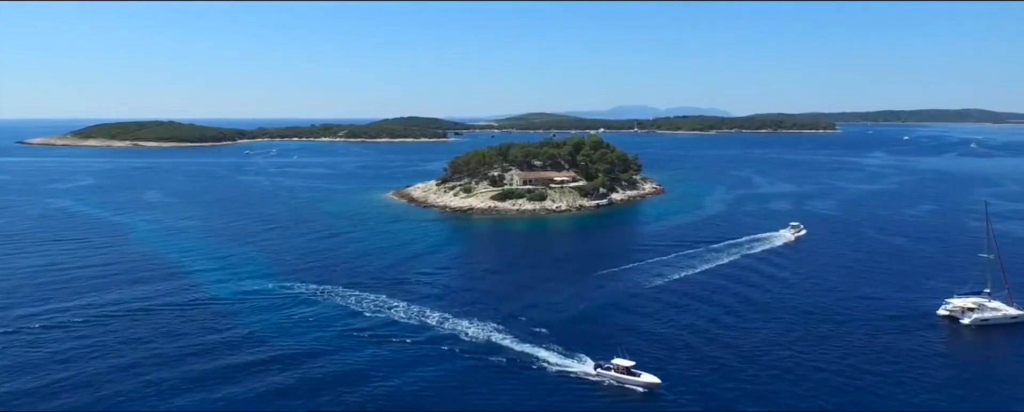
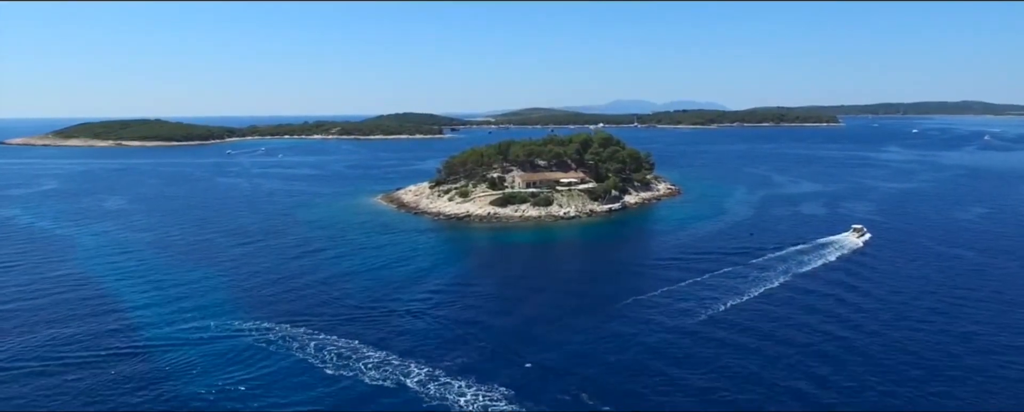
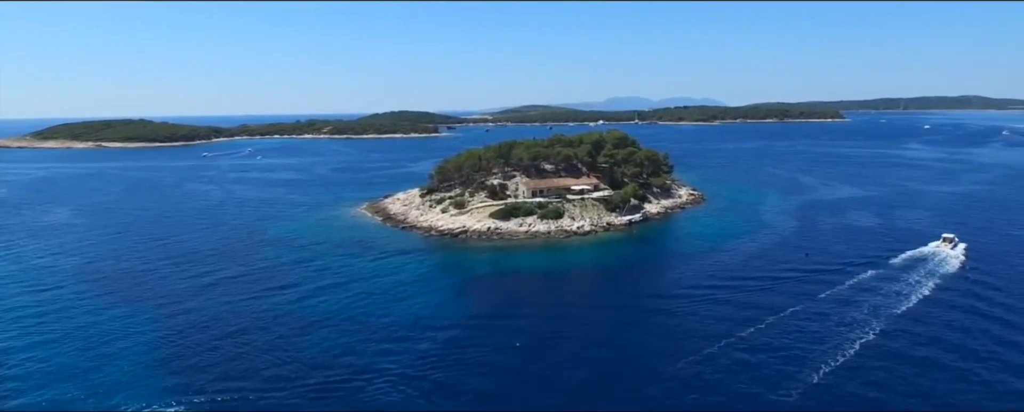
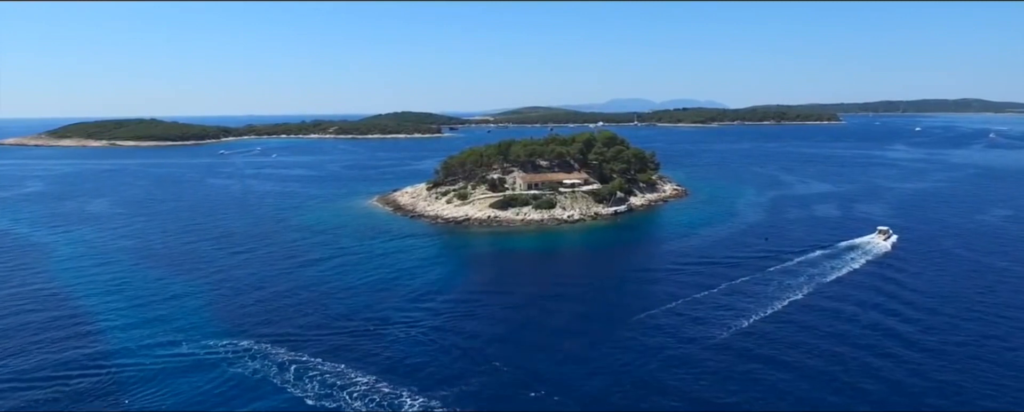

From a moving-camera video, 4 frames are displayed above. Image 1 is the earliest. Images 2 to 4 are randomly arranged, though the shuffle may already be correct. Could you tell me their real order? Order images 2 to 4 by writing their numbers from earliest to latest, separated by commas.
2, 4, 3
